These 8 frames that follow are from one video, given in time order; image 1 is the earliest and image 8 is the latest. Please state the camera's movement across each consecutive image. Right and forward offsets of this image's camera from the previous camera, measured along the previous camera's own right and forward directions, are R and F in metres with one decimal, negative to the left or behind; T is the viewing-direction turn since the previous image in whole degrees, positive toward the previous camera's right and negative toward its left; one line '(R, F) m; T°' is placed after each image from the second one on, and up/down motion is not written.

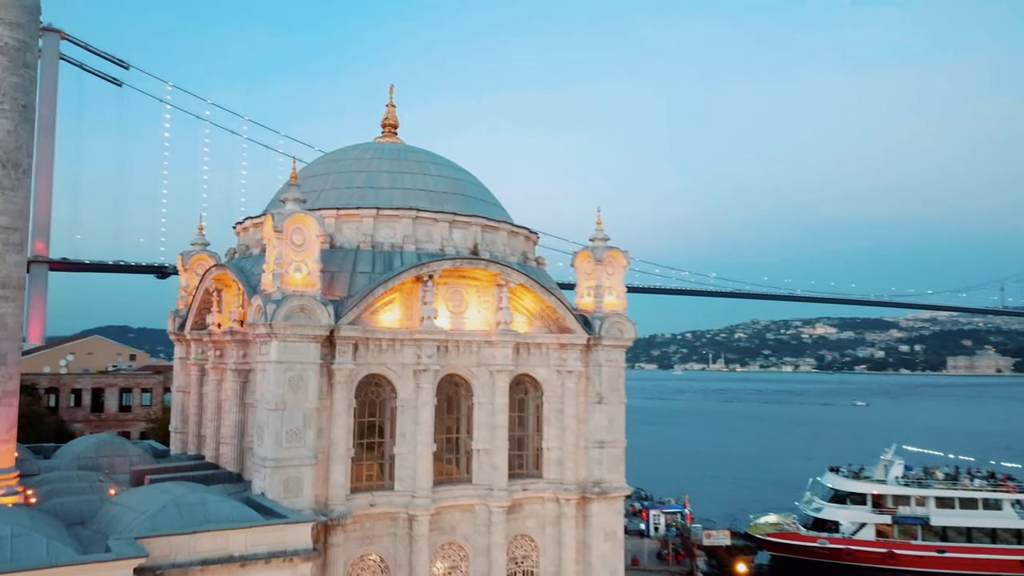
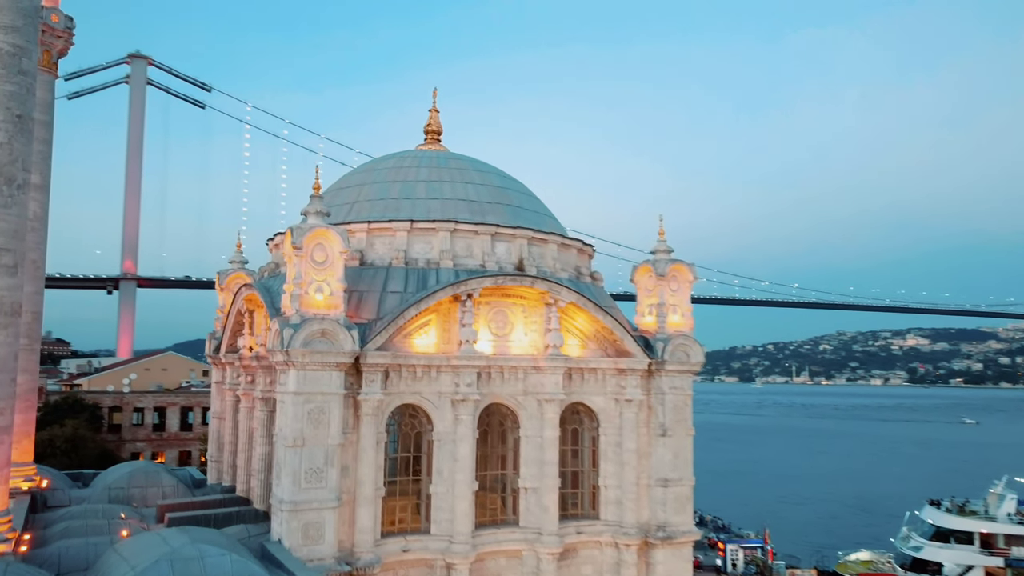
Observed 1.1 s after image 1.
(+0.8, +2.7) m; -5°
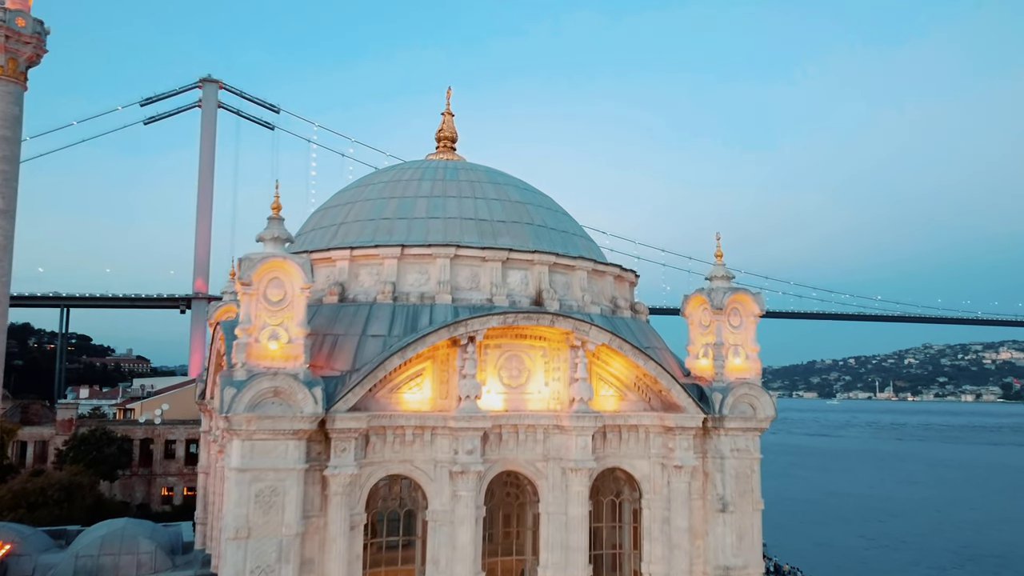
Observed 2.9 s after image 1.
(+1.3, +4.7) m; -5°
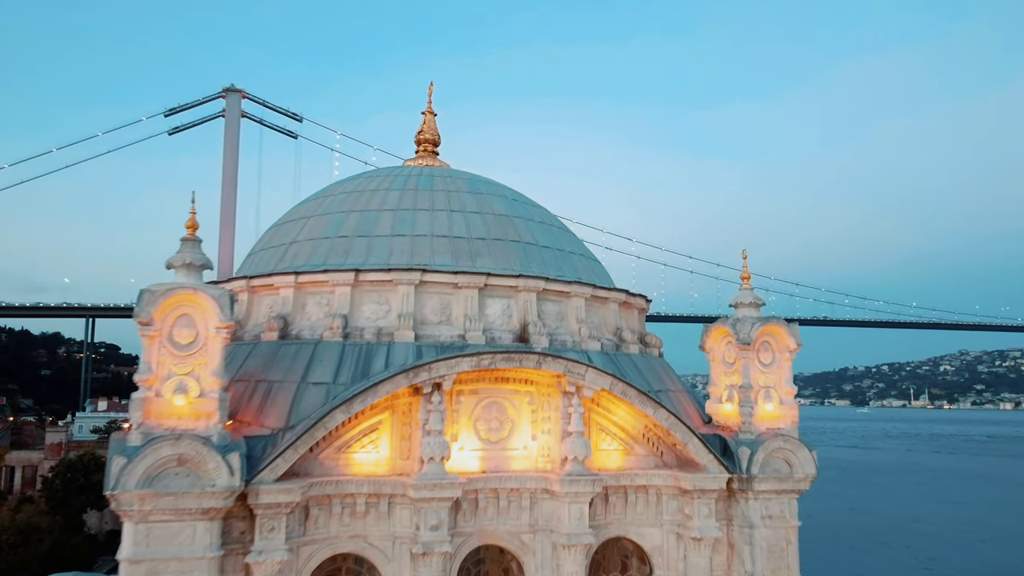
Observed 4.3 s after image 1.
(+0.9, +3.5) m; -2°
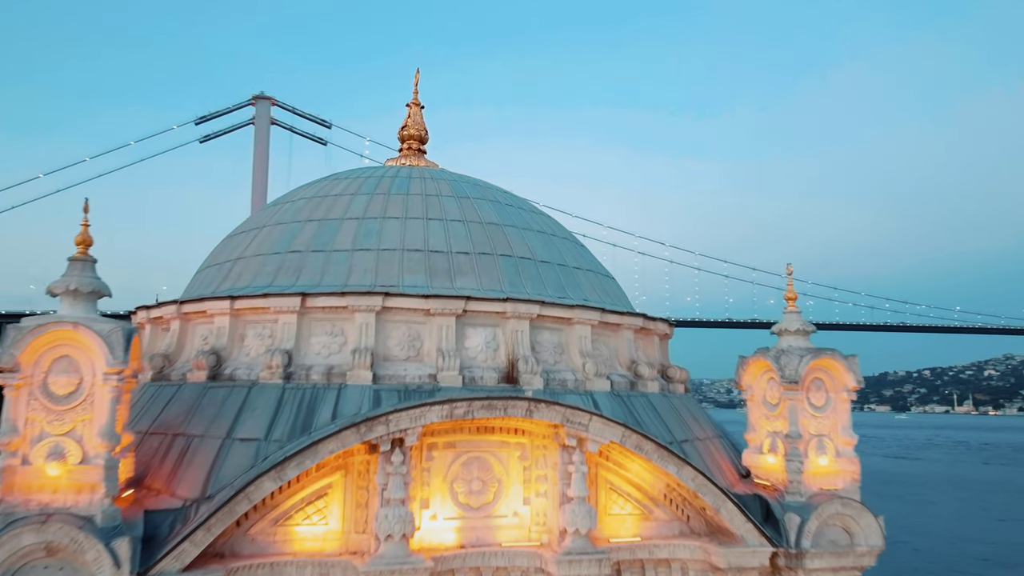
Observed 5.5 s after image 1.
(+0.7, +3.1) m; -2°
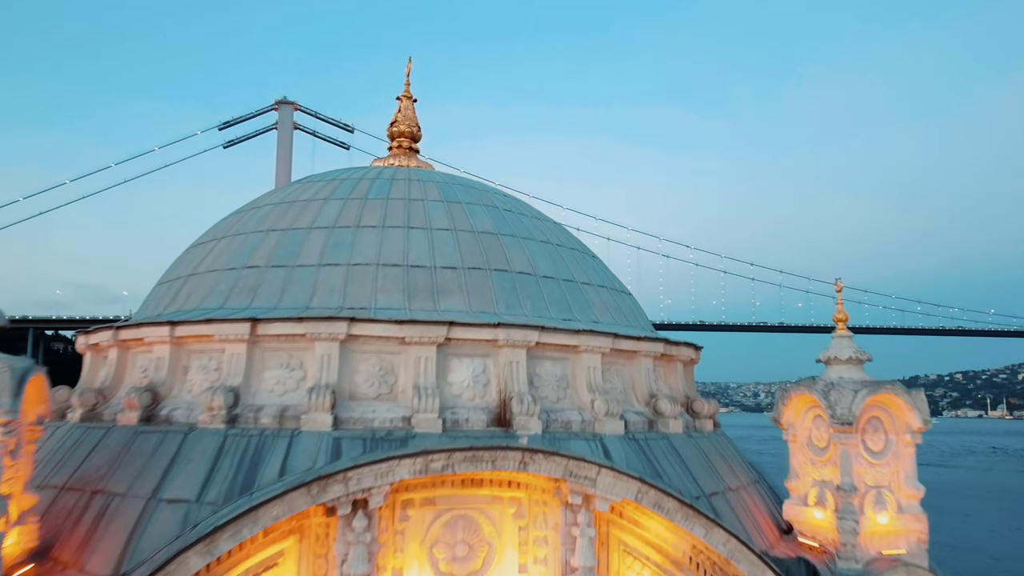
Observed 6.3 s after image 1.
(+0.4, +2.2) m; -2°
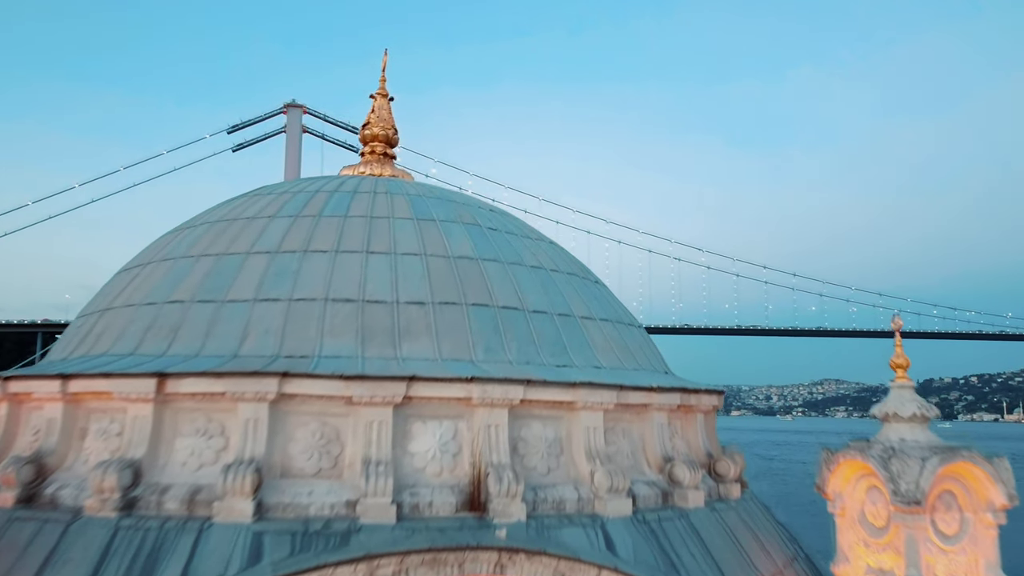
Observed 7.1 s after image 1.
(+0.3, +2.2) m; -1°
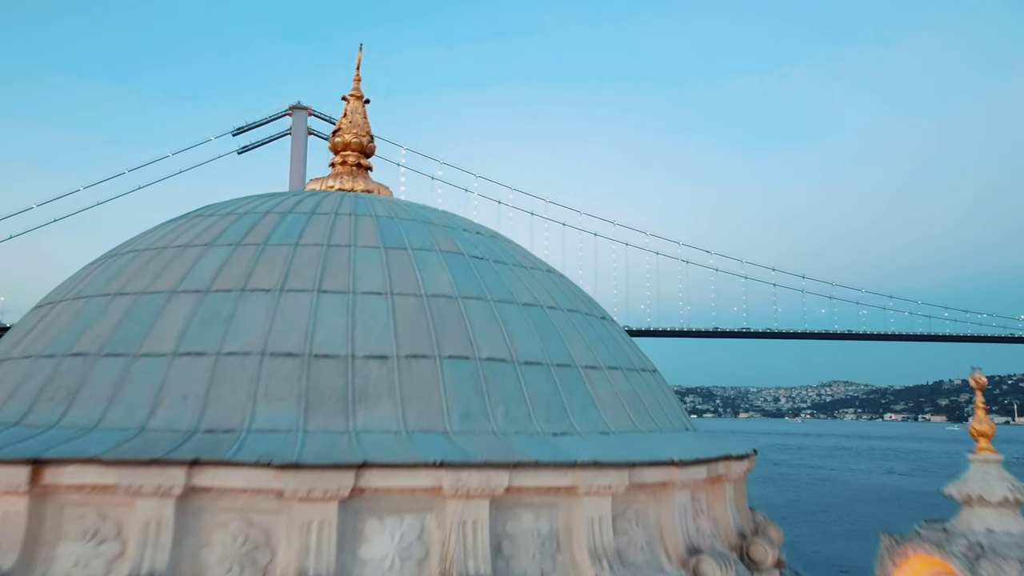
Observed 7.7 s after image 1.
(+0.2, +1.9) m; 0°
